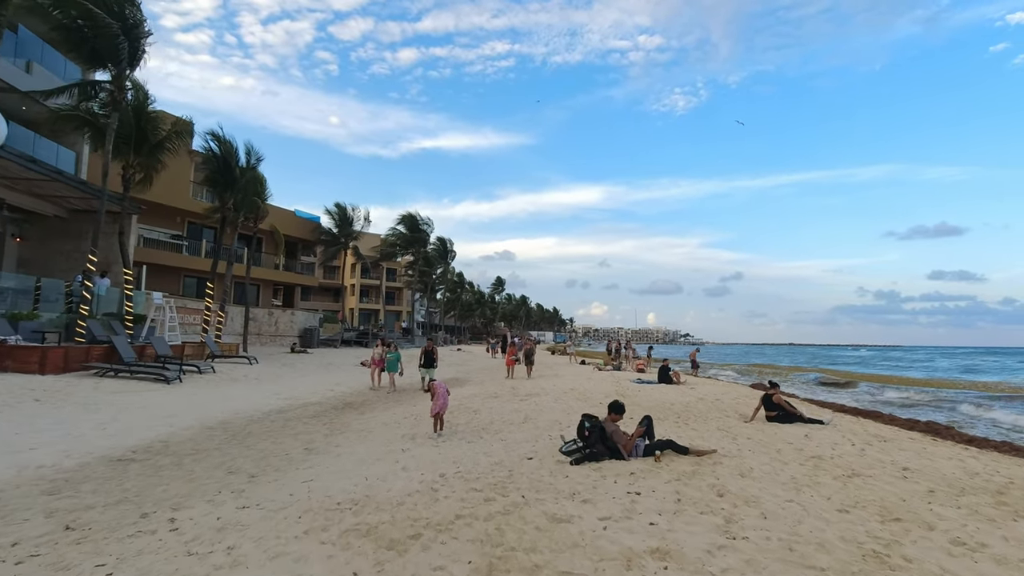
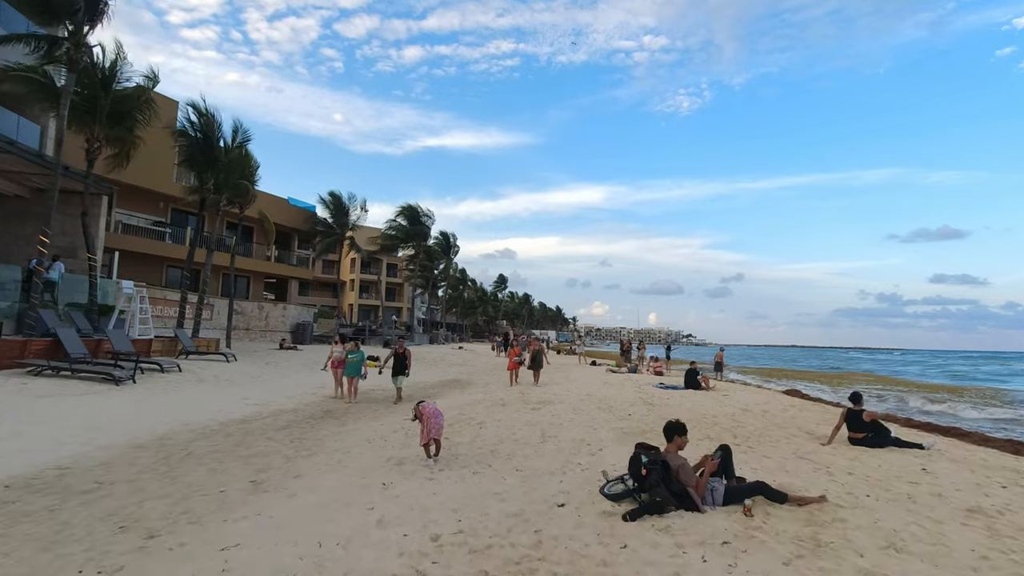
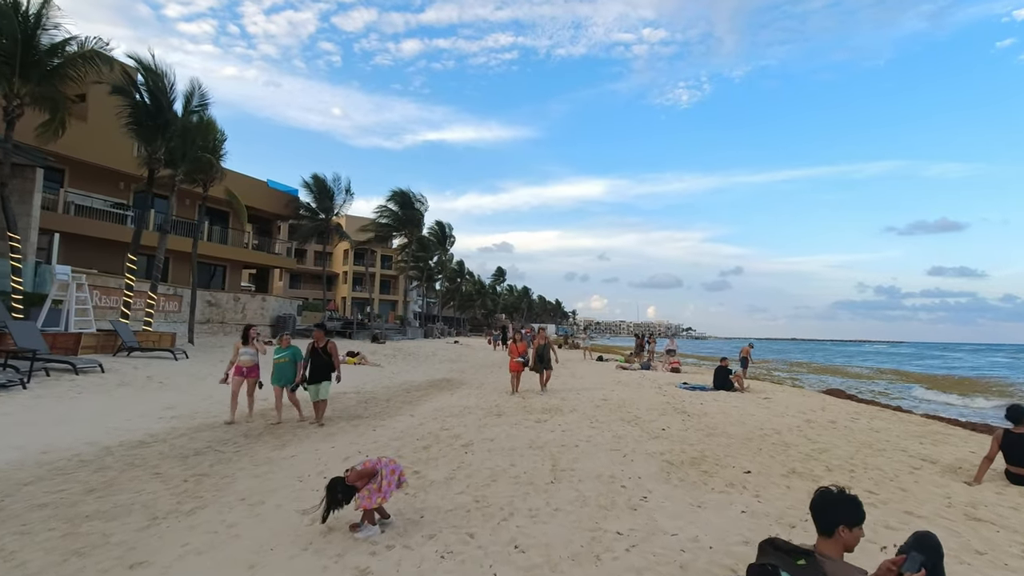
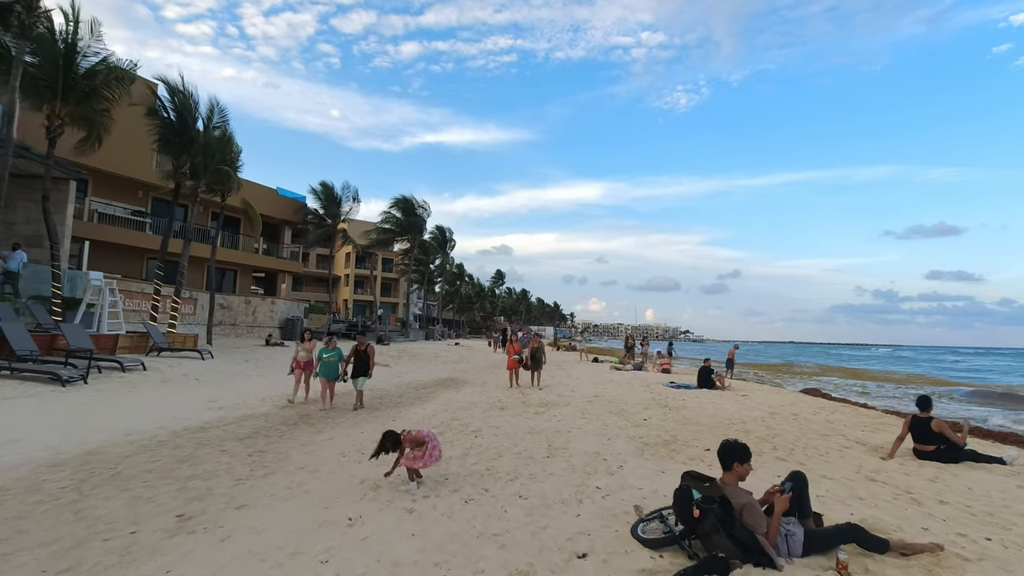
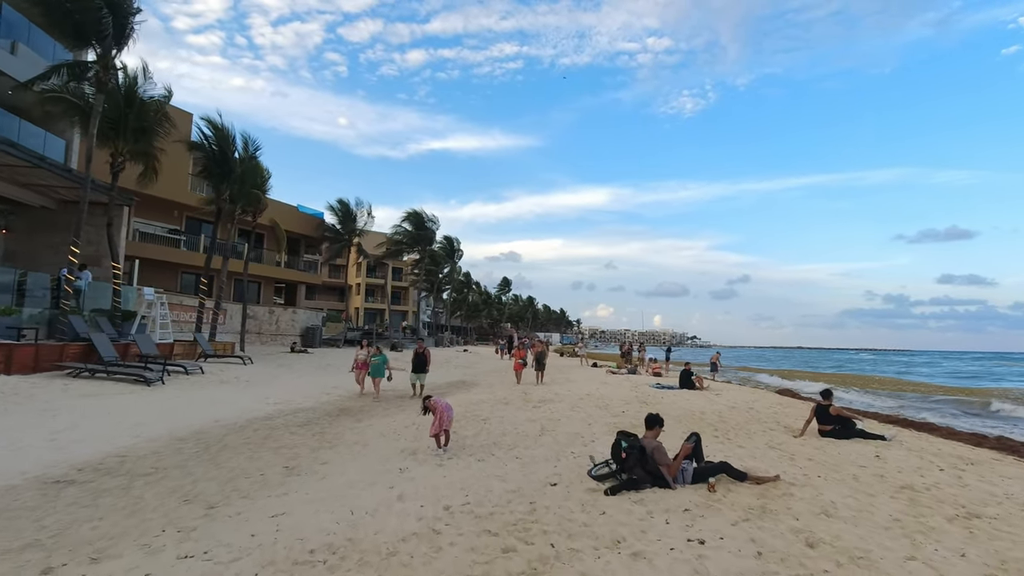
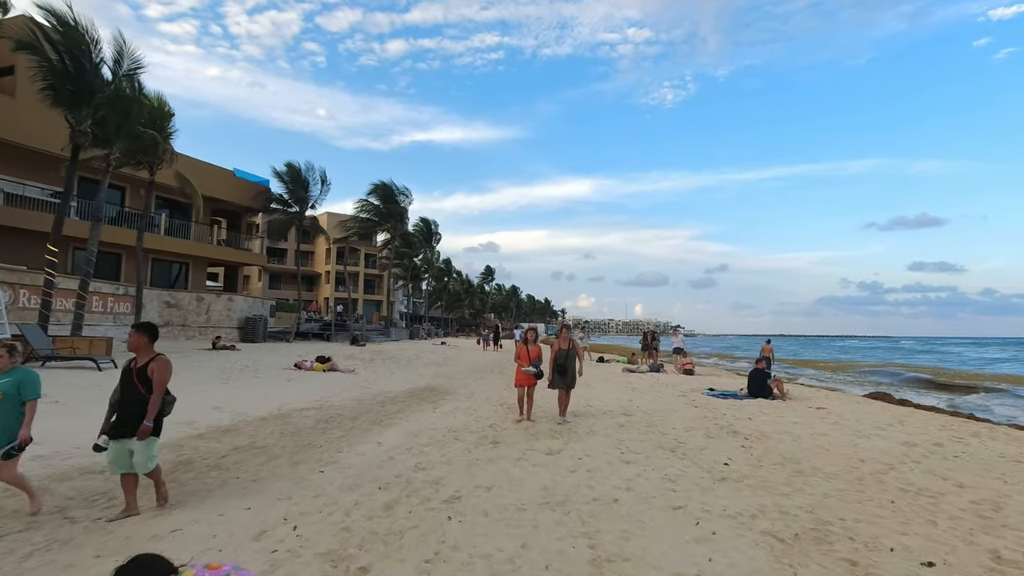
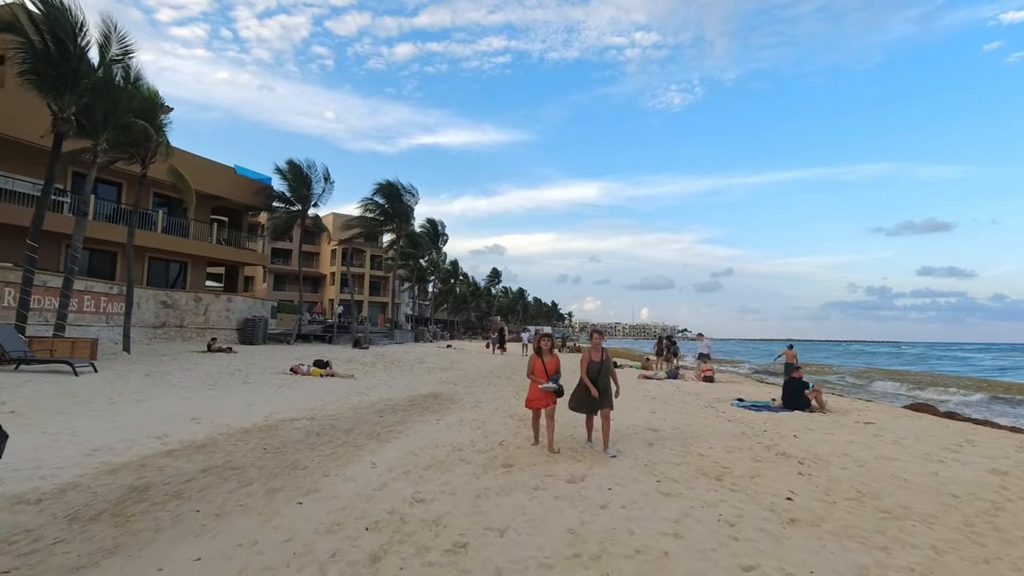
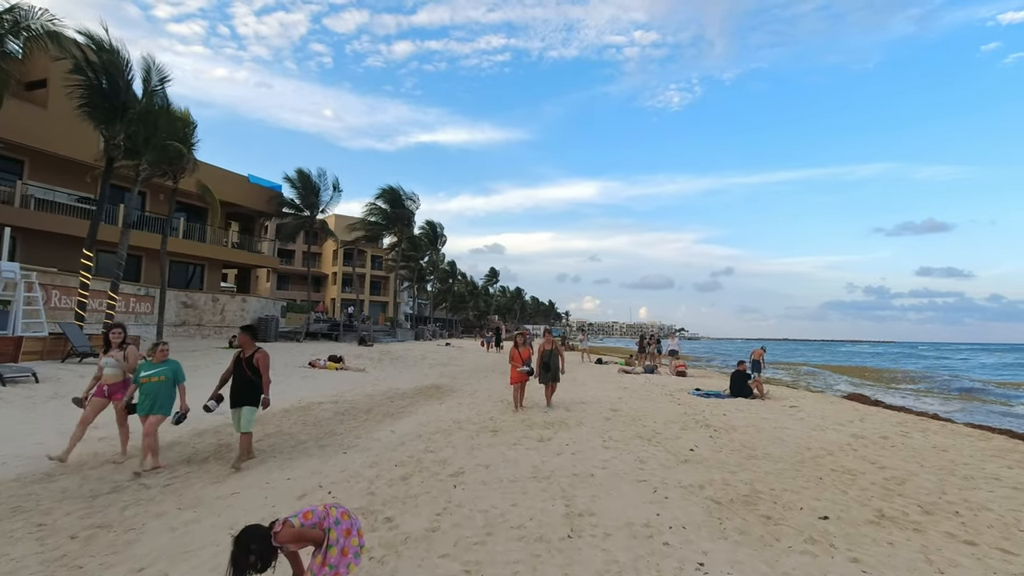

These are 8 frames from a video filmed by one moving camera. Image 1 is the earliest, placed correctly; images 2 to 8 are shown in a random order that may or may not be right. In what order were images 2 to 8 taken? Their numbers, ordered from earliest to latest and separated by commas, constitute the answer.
5, 2, 4, 3, 8, 6, 7
